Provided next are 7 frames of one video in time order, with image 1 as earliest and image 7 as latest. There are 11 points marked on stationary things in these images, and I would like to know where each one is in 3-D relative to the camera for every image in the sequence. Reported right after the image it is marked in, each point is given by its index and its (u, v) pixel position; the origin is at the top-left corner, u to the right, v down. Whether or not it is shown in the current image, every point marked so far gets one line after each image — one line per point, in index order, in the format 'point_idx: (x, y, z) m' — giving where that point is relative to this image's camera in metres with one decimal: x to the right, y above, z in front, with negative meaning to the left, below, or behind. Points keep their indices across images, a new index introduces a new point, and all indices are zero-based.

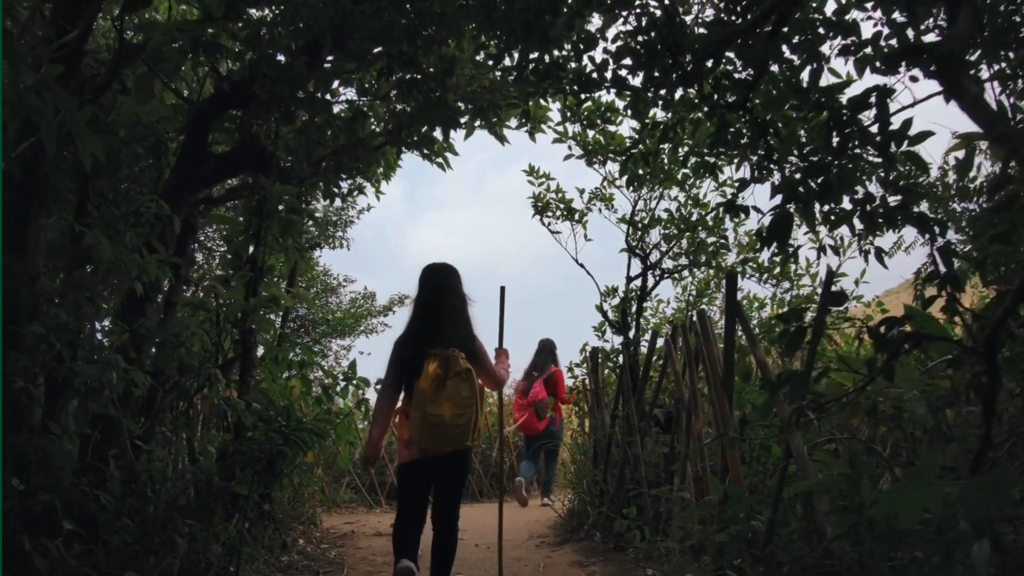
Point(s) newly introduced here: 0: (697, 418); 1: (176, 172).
0: (+0.6, -0.4, +3.2) m
1: (-1.1, +0.4, +3.6) m
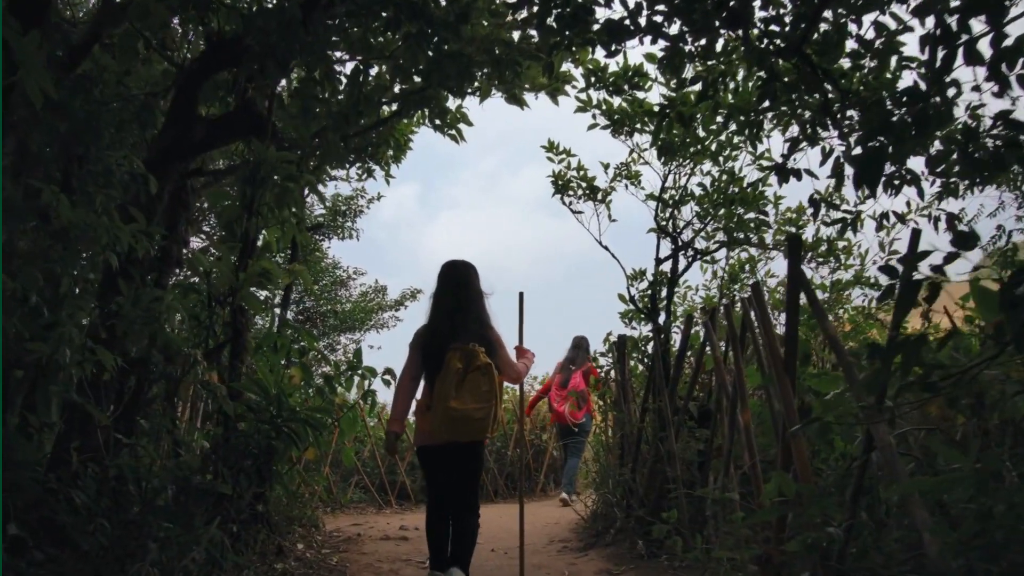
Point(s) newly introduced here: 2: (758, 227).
0: (+0.6, -0.3, +2.8) m
1: (-1.1, +0.4, +3.2) m
2: (+0.9, +0.2, +4.0) m
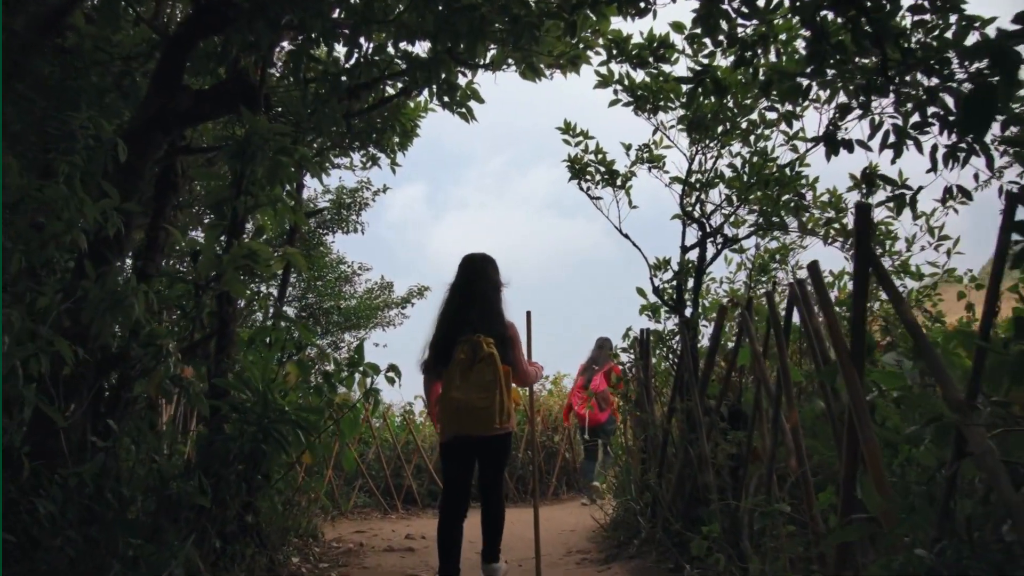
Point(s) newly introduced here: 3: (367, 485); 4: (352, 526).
0: (+0.7, -0.3, +2.5) m
1: (-1.0, +0.5, +2.9) m
2: (+1.0, +0.3, +3.7) m
3: (-1.0, -1.4, +7.3) m
4: (-0.9, -1.4, +6.1) m
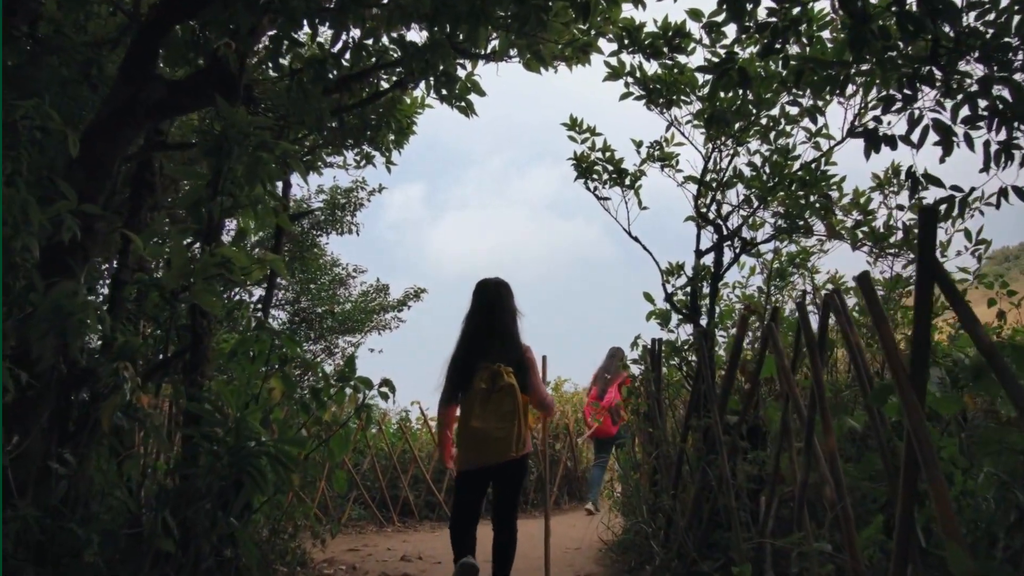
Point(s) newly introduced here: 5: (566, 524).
0: (+0.7, -0.3, +2.2) m
1: (-1.0, +0.5, +2.6) m
2: (+1.0, +0.2, +3.4) m
3: (-1.0, -1.4, +7.1) m
4: (-0.9, -1.4, +5.8) m
5: (+0.3, -1.5, +6.7) m
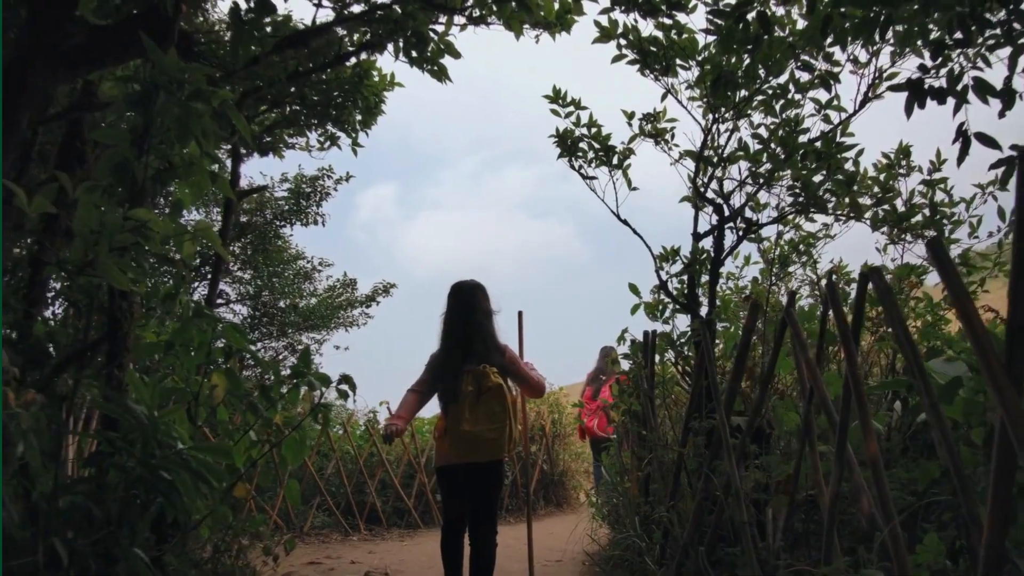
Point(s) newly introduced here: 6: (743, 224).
0: (+0.6, -0.3, +1.9) m
1: (-1.1, +0.5, +2.2) m
2: (+0.9, +0.3, +3.1) m
3: (-1.2, -1.3, +6.6) m
4: (-1.0, -1.3, +5.4) m
5: (+0.2, -1.5, +6.3) m
6: (+0.7, +0.2, +3.2) m
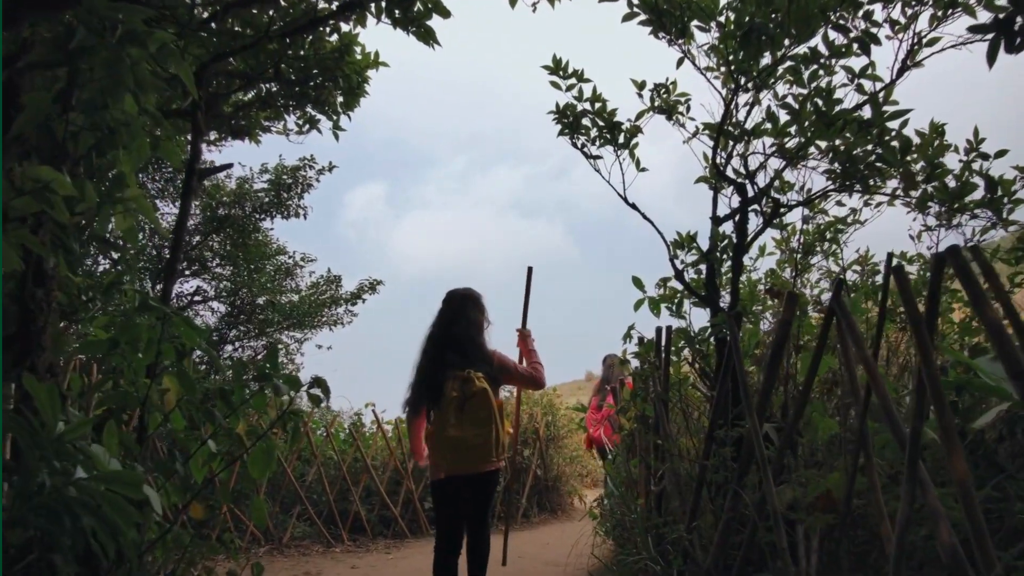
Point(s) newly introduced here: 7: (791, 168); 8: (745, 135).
0: (+0.6, -0.2, +1.5) m
1: (-1.0, +0.5, +1.9) m
2: (+0.9, +0.3, +2.7) m
3: (-1.2, -1.3, +6.3) m
4: (-1.1, -1.3, +5.0) m
5: (+0.1, -1.4, +6.0) m
6: (+0.7, +0.2, +2.9) m
7: (+0.7, +0.3, +2.8) m
8: (+0.6, +0.4, +2.9) m
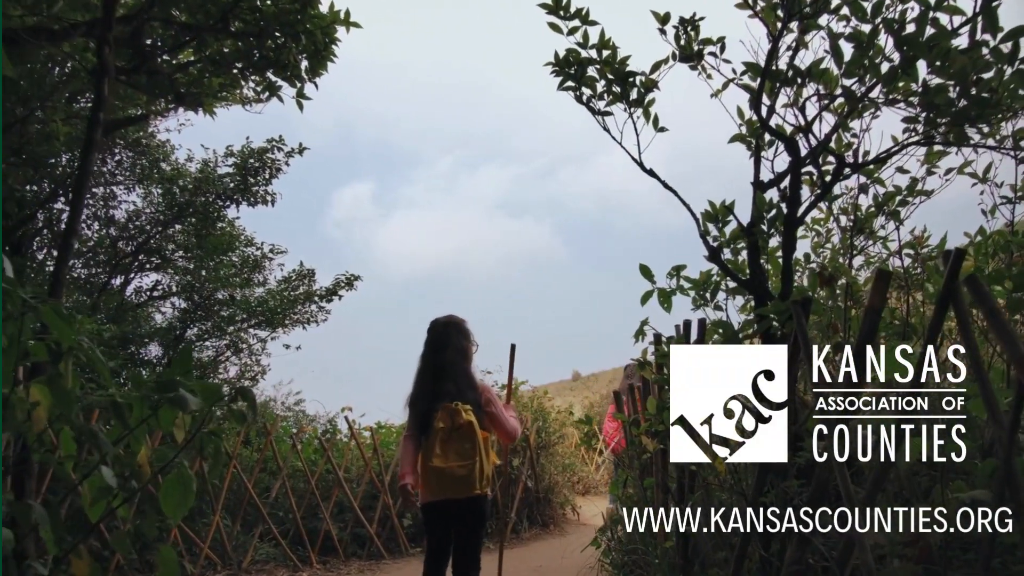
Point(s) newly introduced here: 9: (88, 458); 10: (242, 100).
0: (+0.6, -0.2, +0.9) m
1: (-1.1, +0.6, +1.3) m
2: (+0.9, +0.3, +2.1) m
3: (-1.3, -1.3, +5.7) m
4: (-1.1, -1.3, +4.4) m
5: (+0.1, -1.4, +5.4) m
6: (+0.7, +0.3, +2.3) m
7: (+0.7, +0.4, +2.2) m
8: (+0.6, +0.5, +2.3) m
9: (-0.7, -0.3, +1.8) m
10: (-1.1, +0.8, +4.5) m
